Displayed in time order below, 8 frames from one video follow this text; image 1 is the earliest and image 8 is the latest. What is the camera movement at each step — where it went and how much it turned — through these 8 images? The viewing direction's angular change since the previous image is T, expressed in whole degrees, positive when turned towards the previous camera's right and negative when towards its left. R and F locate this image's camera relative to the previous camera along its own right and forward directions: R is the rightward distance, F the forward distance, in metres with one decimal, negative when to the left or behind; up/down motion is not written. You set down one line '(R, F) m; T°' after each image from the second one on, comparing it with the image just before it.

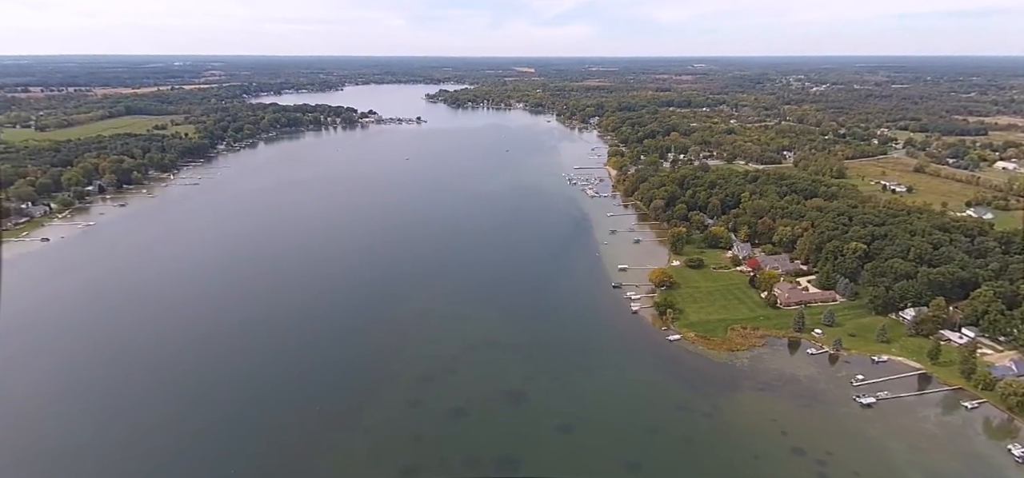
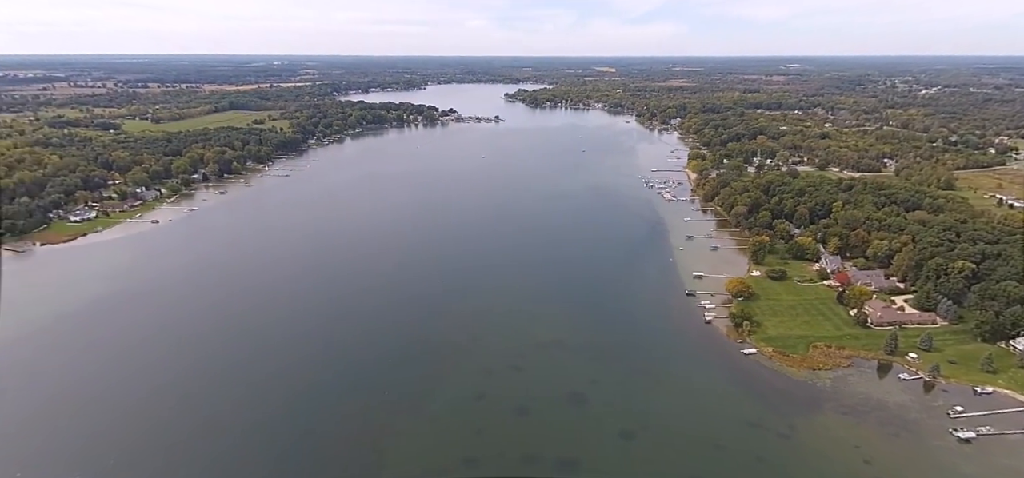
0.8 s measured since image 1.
(-0.2, +0.8) m; -8°
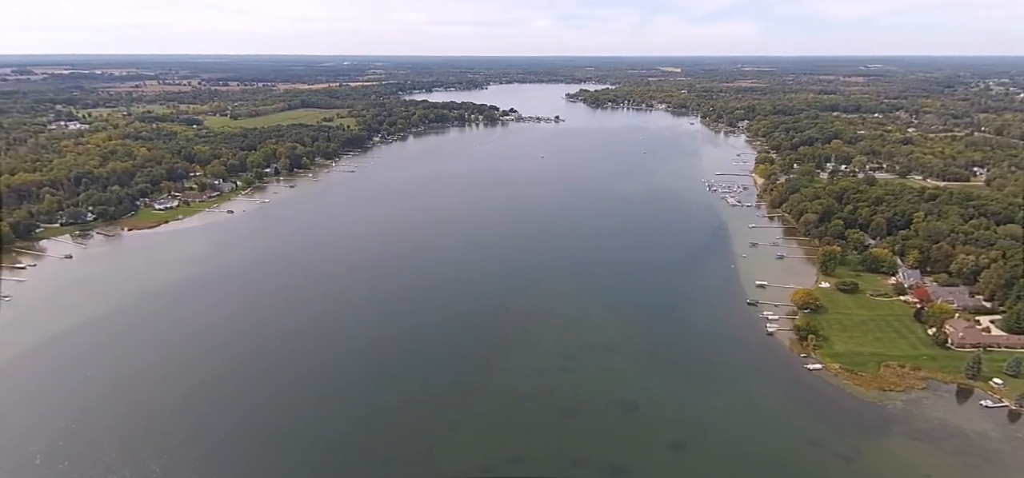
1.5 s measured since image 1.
(-0.1, +0.6) m; -7°
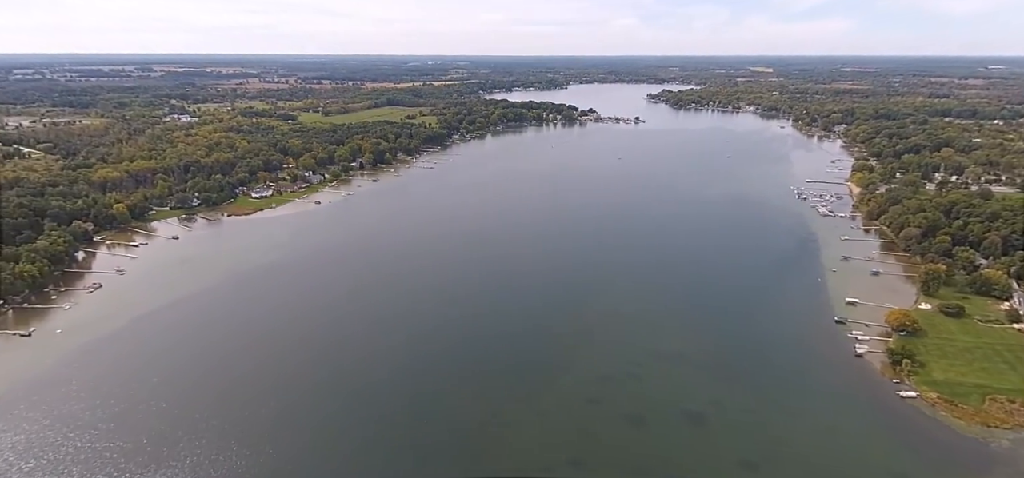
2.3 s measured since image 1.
(-0.2, +0.5) m; -8°
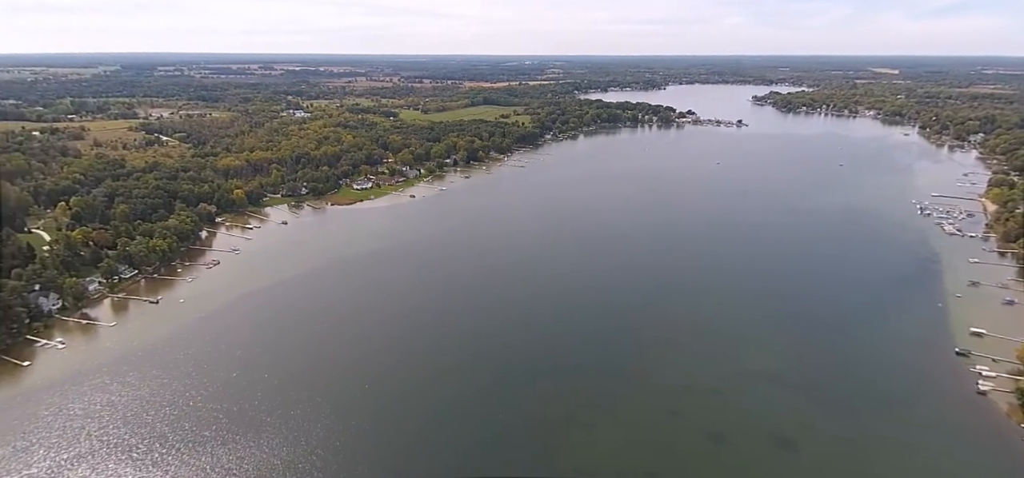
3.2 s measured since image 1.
(-0.3, +0.6) m; -10°
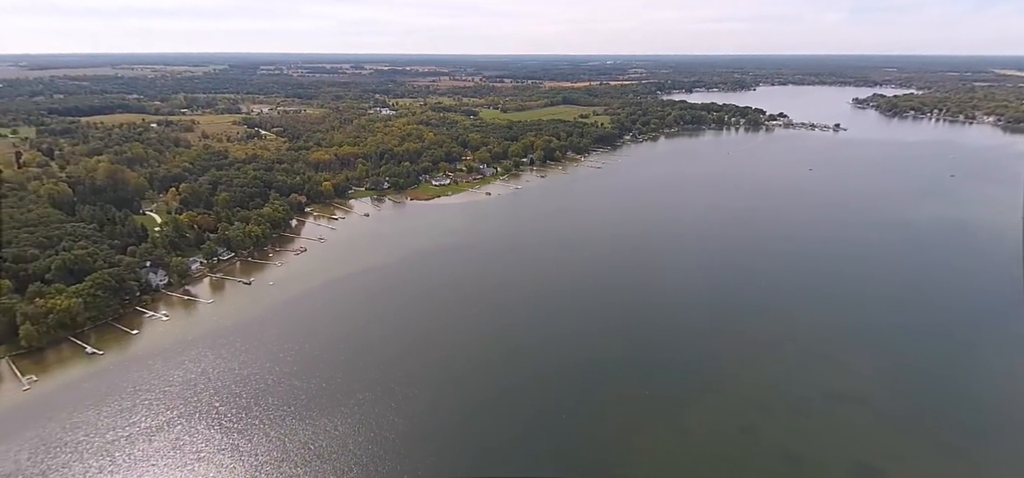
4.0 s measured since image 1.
(+0.1, +0.3) m; -8°
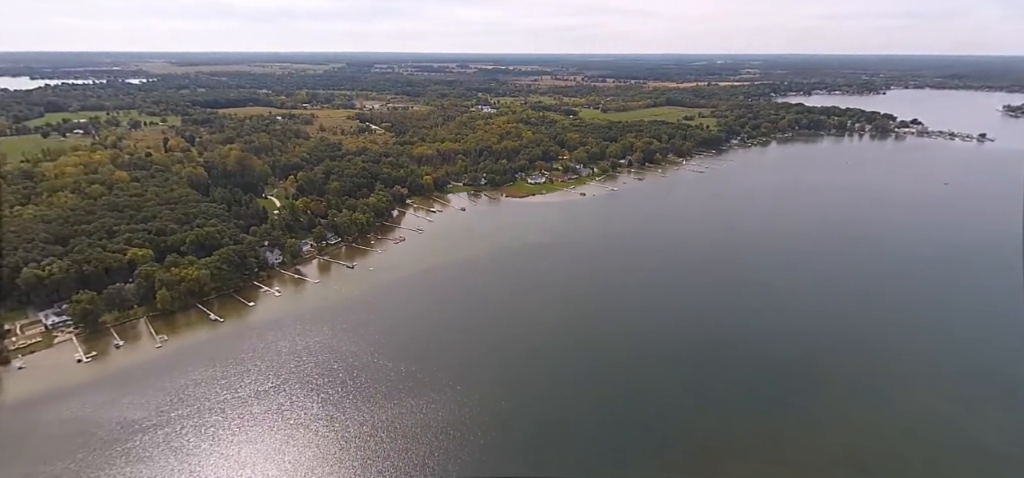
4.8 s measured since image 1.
(+0.1, +0.3) m; -11°
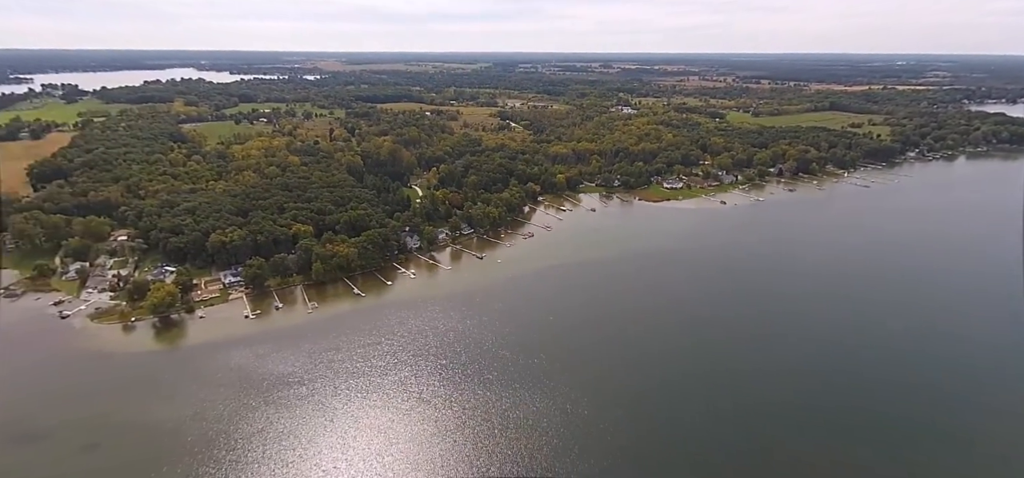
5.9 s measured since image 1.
(0.0, +0.2) m; -15°
